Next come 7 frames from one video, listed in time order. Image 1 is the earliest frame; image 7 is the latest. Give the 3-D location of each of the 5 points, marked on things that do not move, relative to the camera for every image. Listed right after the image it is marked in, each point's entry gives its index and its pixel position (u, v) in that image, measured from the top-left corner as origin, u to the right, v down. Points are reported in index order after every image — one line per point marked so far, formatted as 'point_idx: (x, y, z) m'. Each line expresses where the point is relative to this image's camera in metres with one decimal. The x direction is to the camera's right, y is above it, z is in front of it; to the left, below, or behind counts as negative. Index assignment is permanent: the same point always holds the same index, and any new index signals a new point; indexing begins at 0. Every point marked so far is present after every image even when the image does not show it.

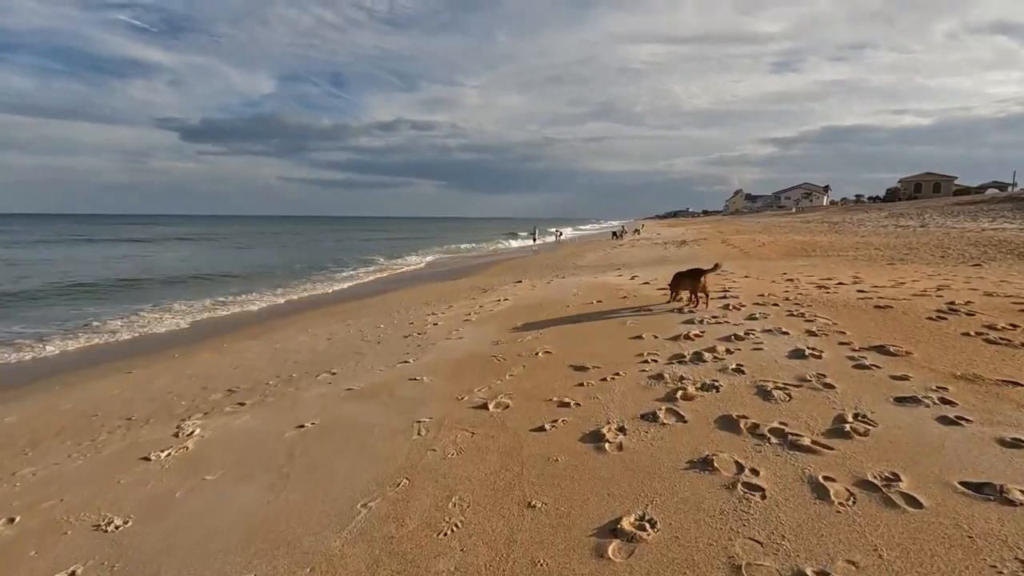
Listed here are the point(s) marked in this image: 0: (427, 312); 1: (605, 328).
0: (-1.8, -0.5, +11.3) m
1: (+1.3, -0.5, +7.2) m
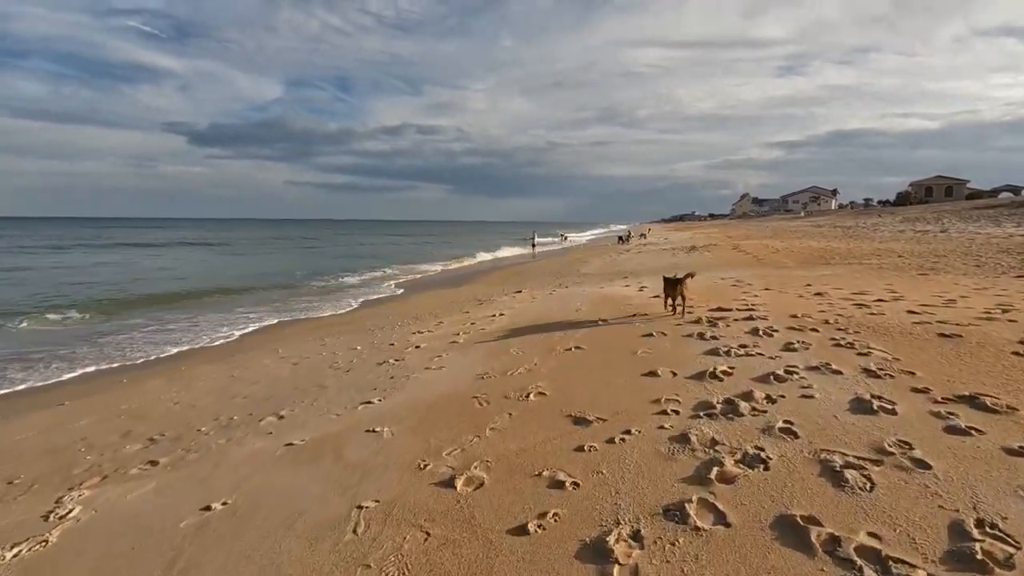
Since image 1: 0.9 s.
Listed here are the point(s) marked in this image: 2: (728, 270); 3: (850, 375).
0: (-1.9, -0.8, +10.2) m
1: (+1.2, -0.8, +6.0) m
2: (+7.6, +0.6, +18.5) m
3: (+3.1, -0.8, +4.7) m
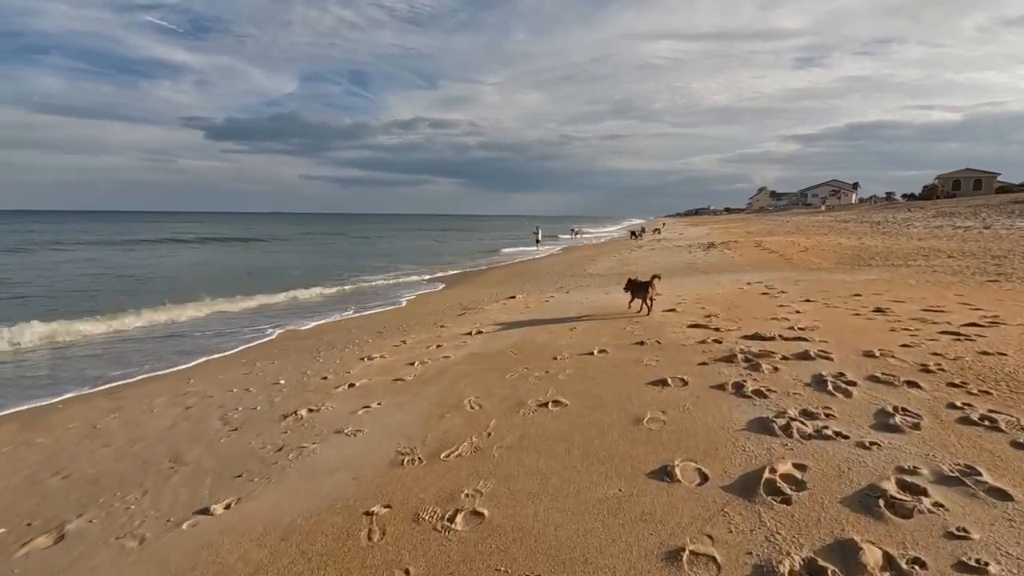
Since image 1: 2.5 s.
0: (-2.3, -1.0, +8.1) m
1: (+0.7, -1.1, +3.9) m
2: (+7.4, +0.5, +16.2) m
3: (+2.6, -1.1, +2.6) m
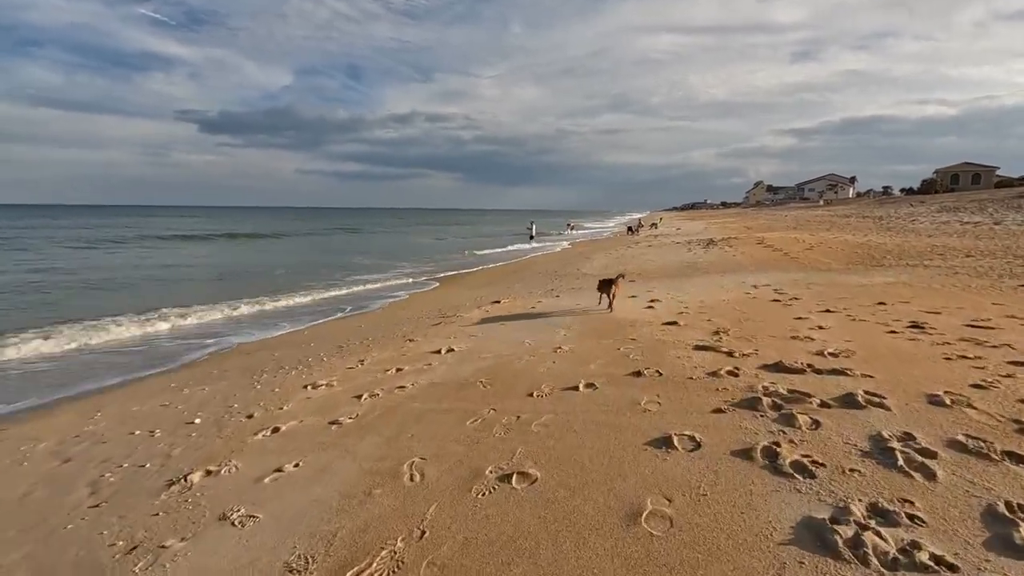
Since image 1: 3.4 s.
0: (-2.6, -1.2, +6.9) m
1: (+0.4, -1.3, +2.7) m
2: (+7.0, +0.4, +15.0) m
3: (+2.2, -1.3, +1.4) m
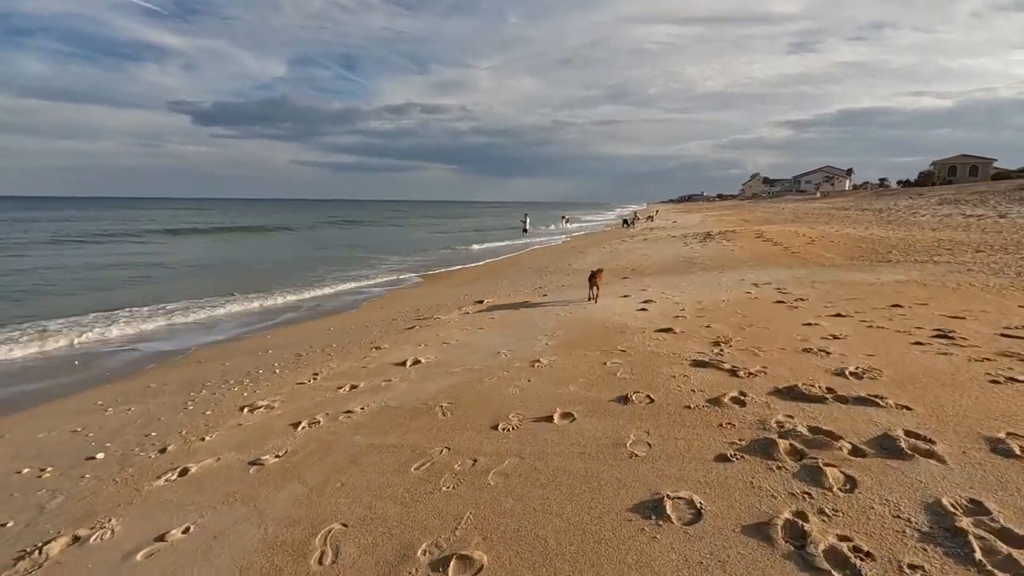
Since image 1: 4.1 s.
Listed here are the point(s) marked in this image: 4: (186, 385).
0: (-2.9, -1.3, +6.0) m
1: (+0.1, -1.4, +1.8) m
2: (+6.6, +0.5, +14.1) m
3: (+2.0, -1.4, +0.5) m
4: (-4.4, -1.3, +7.2) m
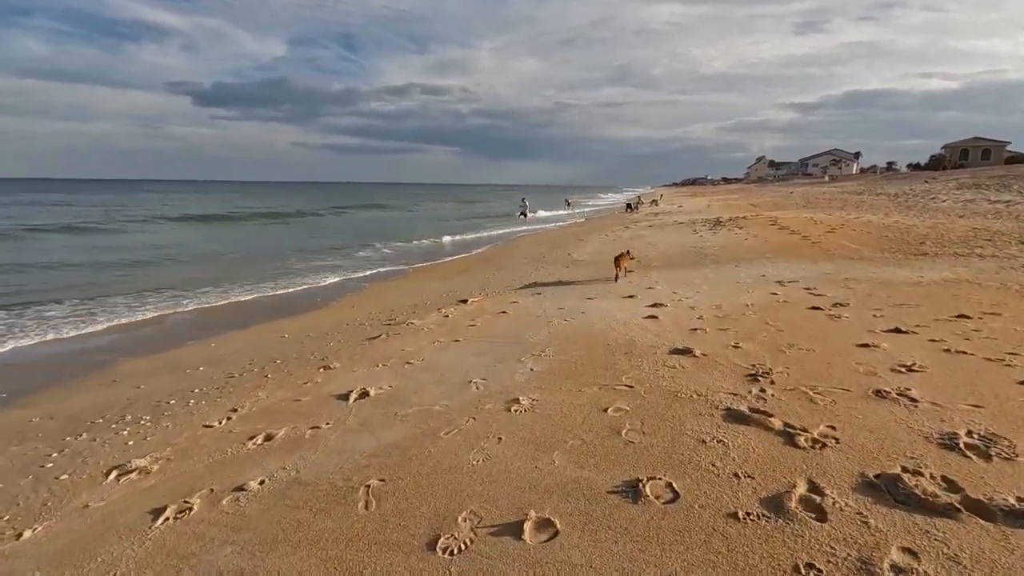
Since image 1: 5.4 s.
0: (-3.2, -1.4, +4.5) m
1: (-0.2, -1.7, +0.3) m
2: (+6.4, +0.5, +12.5) m
3: (+1.7, -1.8, -1.0) m
4: (-4.6, -1.4, +5.7) m
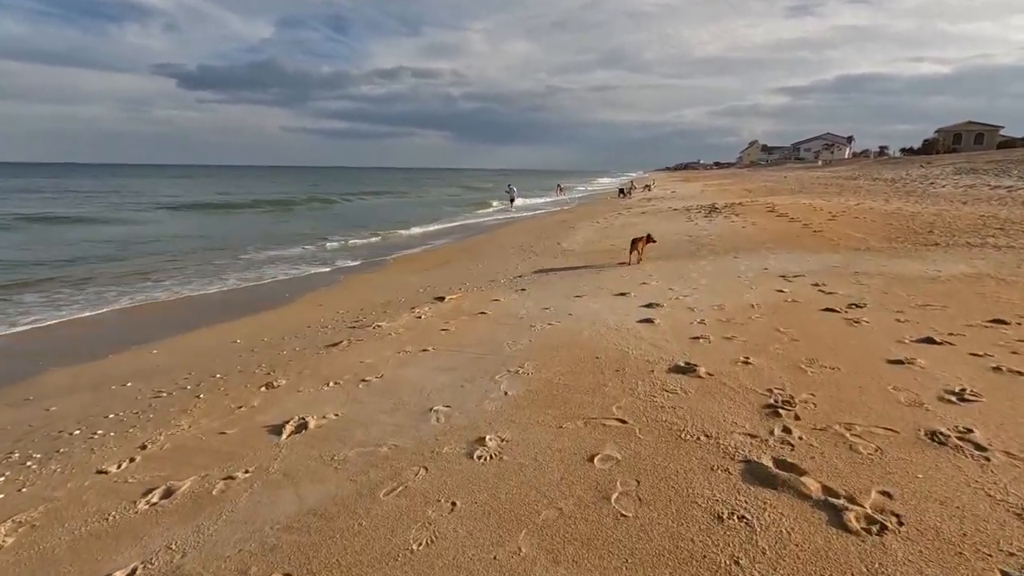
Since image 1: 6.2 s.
0: (-3.4, -1.5, +3.5) m
1: (-0.4, -1.9, -0.6) m
2: (+6.0, +0.7, +11.7) m
3: (+1.5, -2.0, -1.9) m
4: (-4.9, -1.5, +4.7) m
